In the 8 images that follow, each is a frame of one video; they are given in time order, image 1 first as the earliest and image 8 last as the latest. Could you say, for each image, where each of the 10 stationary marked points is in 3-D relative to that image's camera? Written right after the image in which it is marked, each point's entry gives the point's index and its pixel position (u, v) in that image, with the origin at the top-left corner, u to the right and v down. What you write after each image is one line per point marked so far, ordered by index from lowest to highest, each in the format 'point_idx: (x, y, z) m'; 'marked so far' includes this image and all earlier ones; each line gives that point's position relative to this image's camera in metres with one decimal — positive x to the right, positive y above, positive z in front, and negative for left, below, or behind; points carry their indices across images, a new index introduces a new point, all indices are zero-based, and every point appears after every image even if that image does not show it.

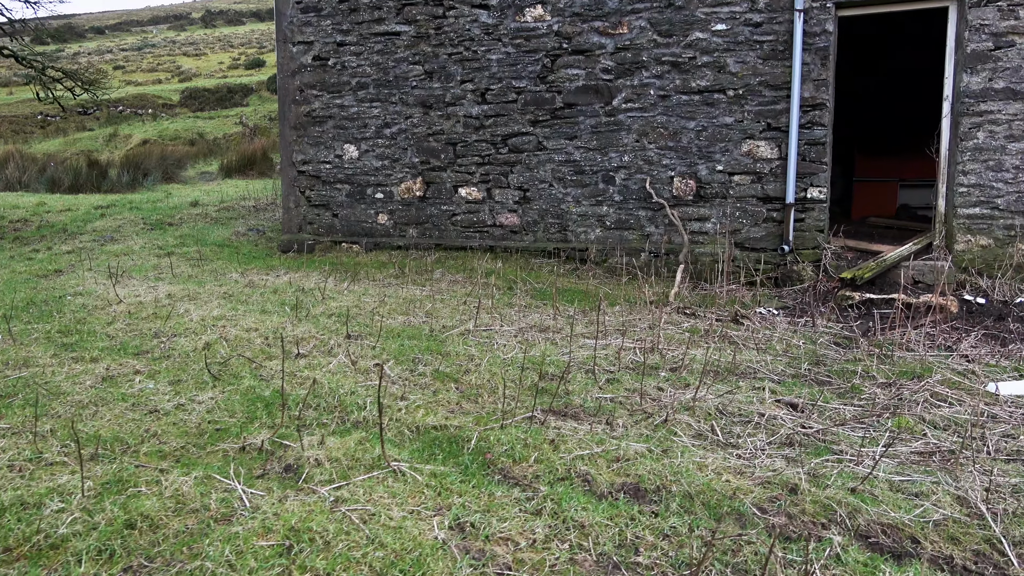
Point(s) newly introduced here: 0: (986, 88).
0: (+3.1, +1.3, +5.0) m
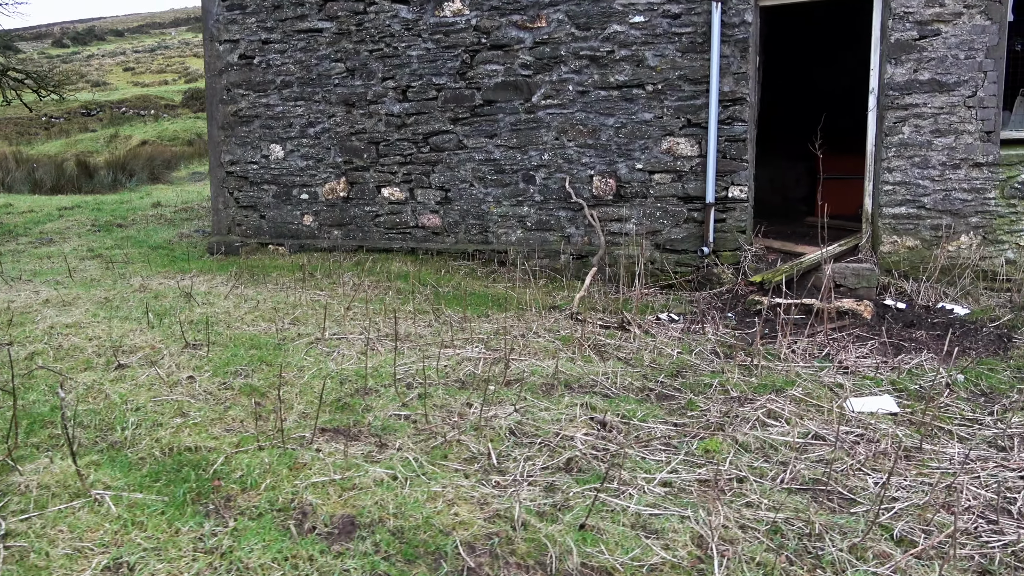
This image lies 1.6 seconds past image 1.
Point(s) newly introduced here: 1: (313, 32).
0: (+2.5, +1.3, +4.7) m
1: (-1.6, +2.1, +6.2) m
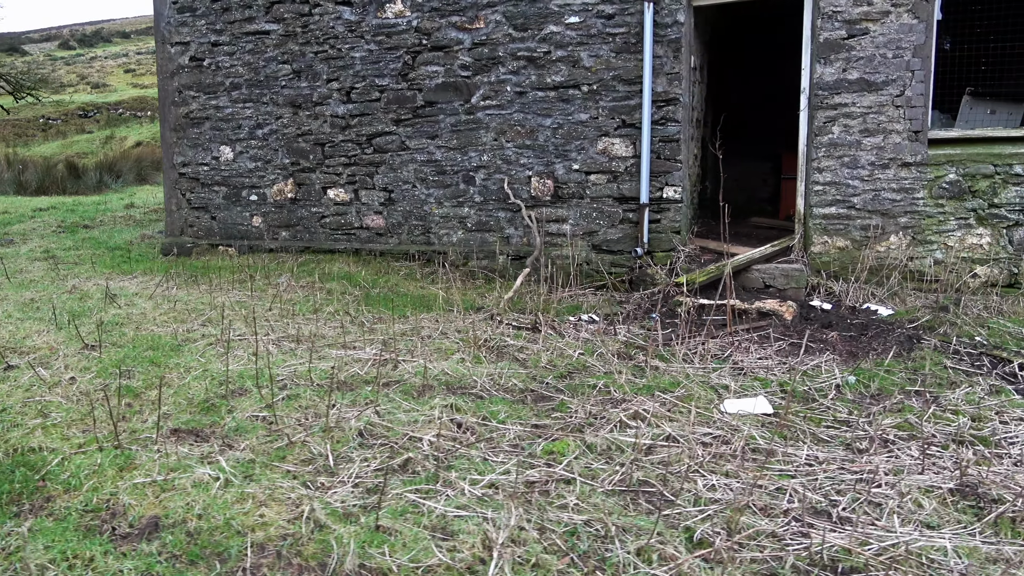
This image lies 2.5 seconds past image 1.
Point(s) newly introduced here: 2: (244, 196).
0: (+2.0, +1.3, +4.7) m
1: (-2.0, +2.1, +6.2) m
2: (-2.3, +0.8, +6.4) m
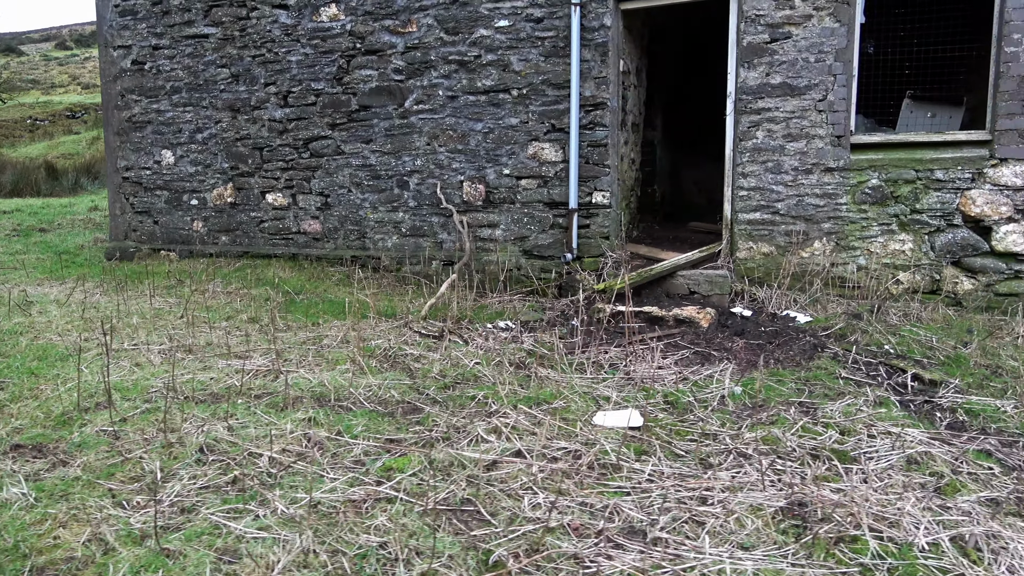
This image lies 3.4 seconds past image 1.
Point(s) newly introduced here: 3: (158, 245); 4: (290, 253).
0: (+1.5, +1.2, +4.7) m
1: (-2.5, +2.0, +6.2) m
2: (-2.7, +0.7, +6.4) m
3: (-3.0, +0.4, +6.5) m
4: (-1.8, +0.3, +6.0) m
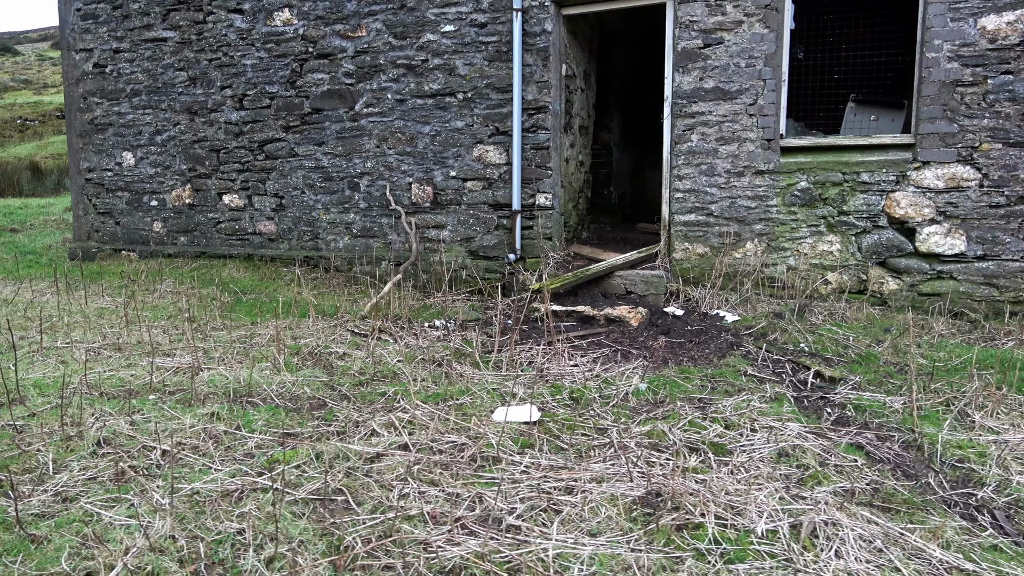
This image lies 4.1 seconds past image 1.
0: (+1.2, +1.2, +4.8) m
1: (-2.9, +2.0, +6.3) m
2: (-3.1, +0.7, +6.5) m
3: (-3.4, +0.4, +6.6) m
4: (-2.1, +0.3, +6.1) m
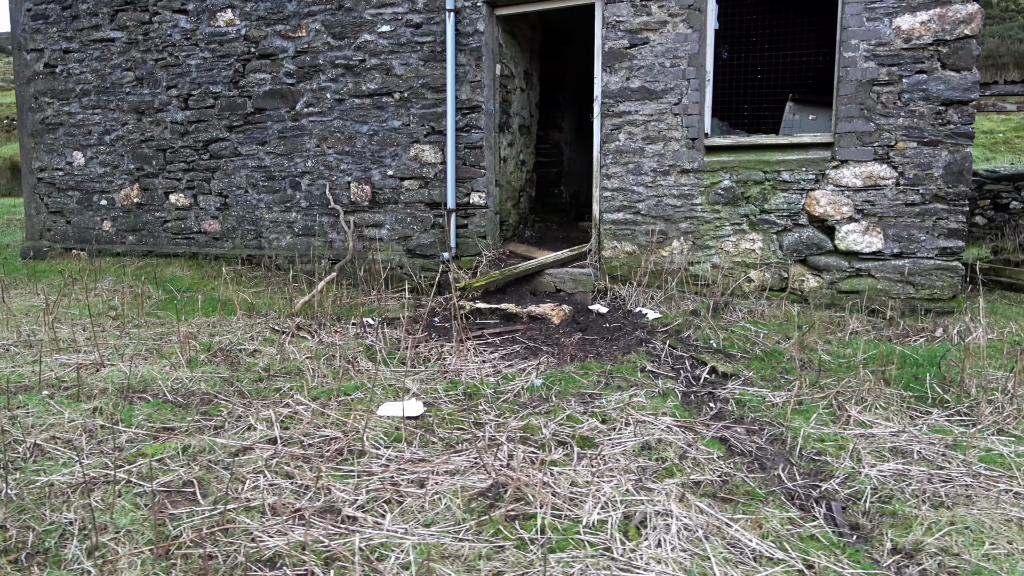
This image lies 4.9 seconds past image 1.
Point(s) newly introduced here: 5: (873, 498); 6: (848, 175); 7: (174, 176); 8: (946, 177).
0: (+0.7, +1.3, +4.8) m
1: (-3.3, +2.0, +6.3) m
2: (-3.6, +0.7, +6.5) m
3: (-3.8, +0.4, +6.7) m
4: (-2.6, +0.3, +6.2) m
5: (+1.1, -0.6, +2.3) m
6: (+1.9, +0.6, +4.4) m
7: (-2.7, +0.9, +6.2) m
8: (+2.4, +0.6, +4.2) m
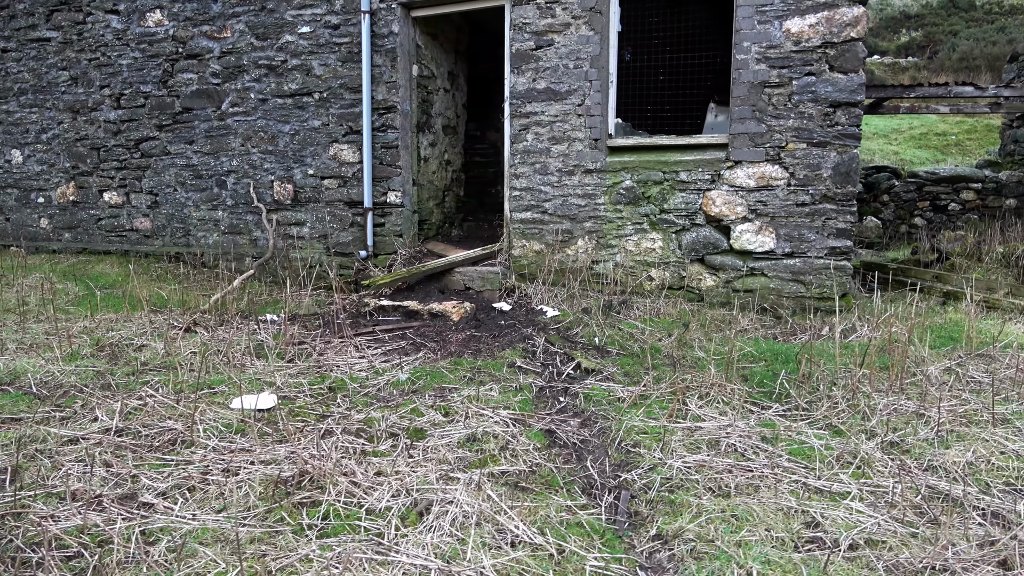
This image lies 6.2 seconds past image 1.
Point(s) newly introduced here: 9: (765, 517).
0: (+0.1, +1.3, +4.9) m
1: (-3.9, +2.1, +6.4) m
2: (-4.1, +0.8, +6.6) m
3: (-4.4, +0.4, +6.7) m
4: (-3.2, +0.3, +6.2) m
5: (+0.5, -0.6, +2.3) m
6: (+1.3, +0.7, +4.5) m
7: (-3.3, +0.9, +6.3) m
8: (+1.8, +0.6, +4.3) m
9: (+0.7, -0.6, +2.1) m
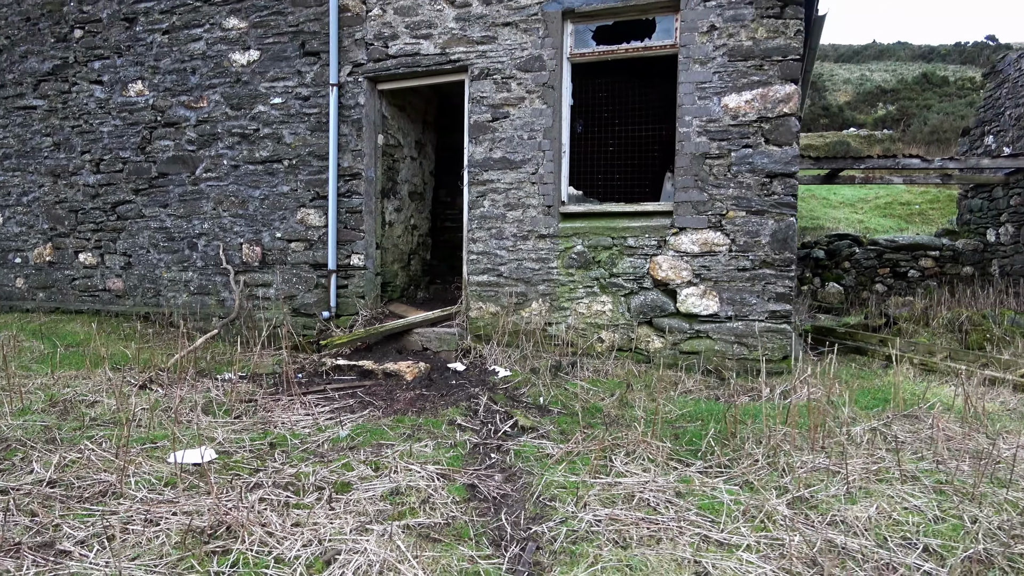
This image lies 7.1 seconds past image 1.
0: (-0.2, +0.9, +5.1) m
1: (-4.2, +1.6, +6.6) m
2: (-4.4, +0.3, +6.8) m
3: (-4.7, -0.1, +6.9) m
4: (-3.5, -0.2, +6.4) m
5: (+0.2, -0.8, +2.4) m
6: (+1.1, +0.3, +4.6) m
7: (-3.6, +0.4, +6.4) m
8: (+1.5, +0.3, +4.5) m
9: (+0.4, -0.8, +2.2) m
